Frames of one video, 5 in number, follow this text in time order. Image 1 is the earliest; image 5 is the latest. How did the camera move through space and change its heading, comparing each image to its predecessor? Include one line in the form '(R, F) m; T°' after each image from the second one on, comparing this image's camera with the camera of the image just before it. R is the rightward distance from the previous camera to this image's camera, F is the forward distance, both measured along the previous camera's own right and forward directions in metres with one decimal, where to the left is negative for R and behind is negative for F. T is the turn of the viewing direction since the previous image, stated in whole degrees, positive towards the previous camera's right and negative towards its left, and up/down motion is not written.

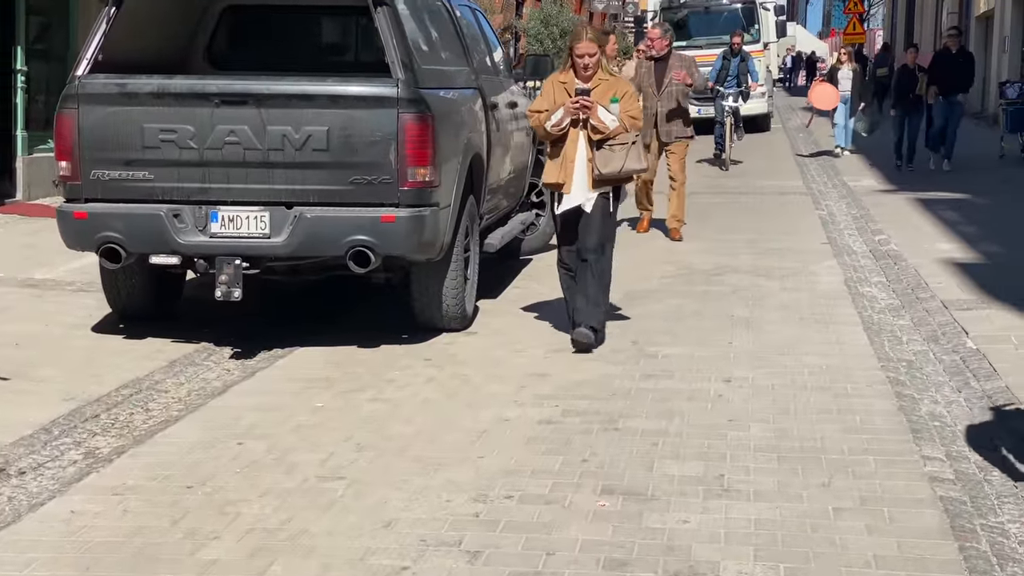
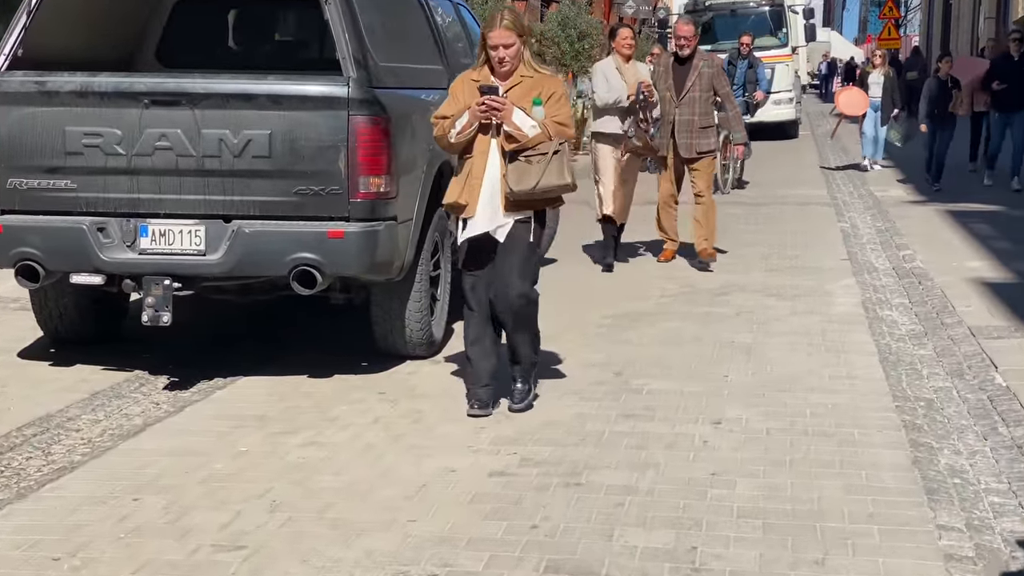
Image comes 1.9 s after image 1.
(+0.3, +0.8) m; -1°
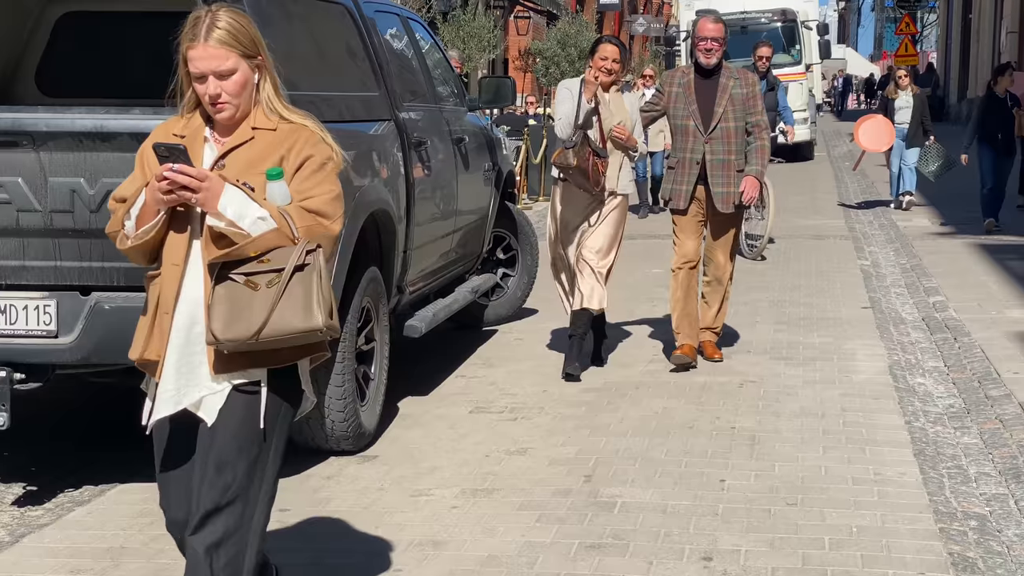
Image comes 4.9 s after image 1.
(+0.3, +1.4) m; -1°
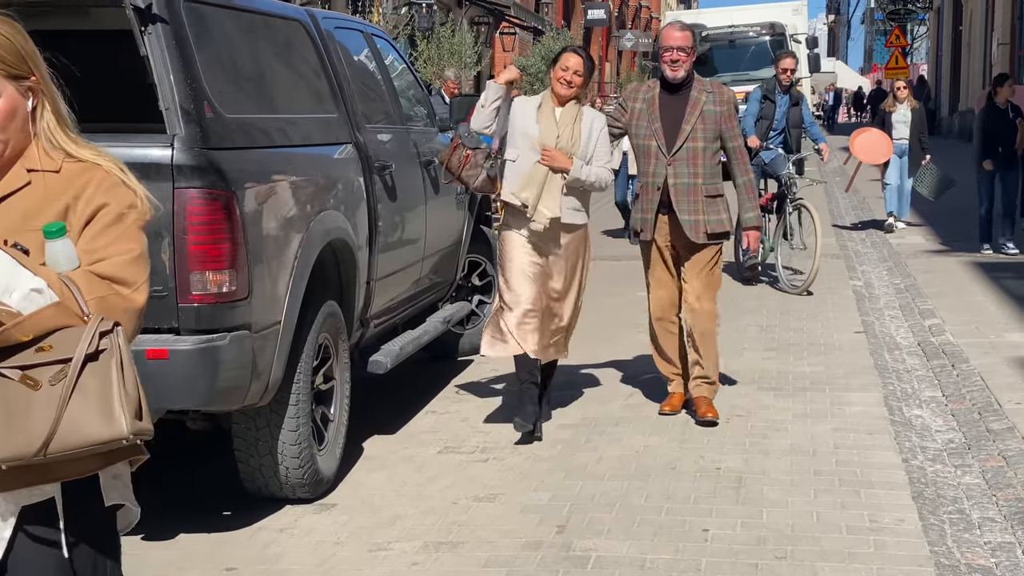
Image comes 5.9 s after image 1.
(+0.1, +0.4) m; 0°
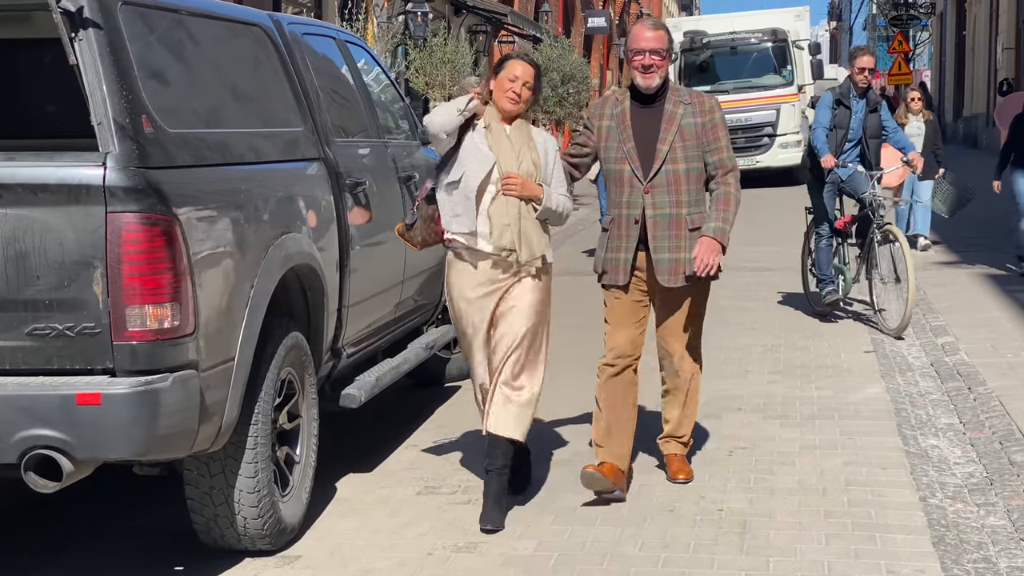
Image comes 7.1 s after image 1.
(+0.1, +0.5) m; 0°
